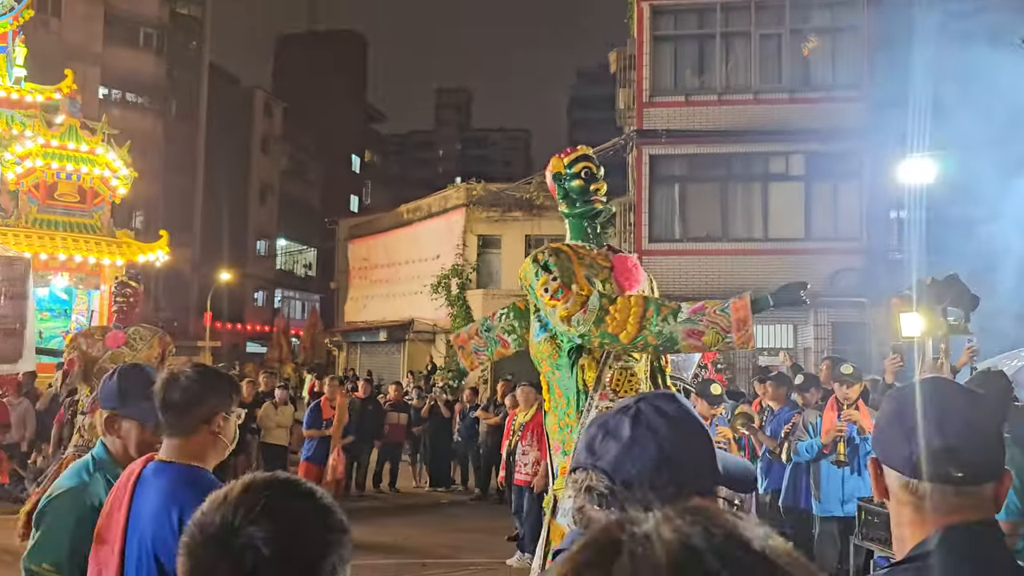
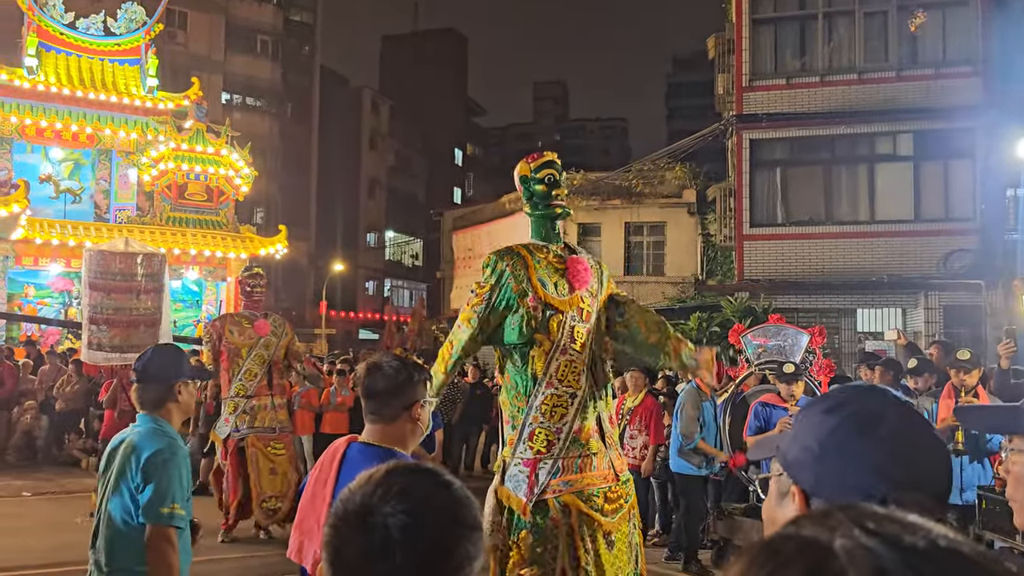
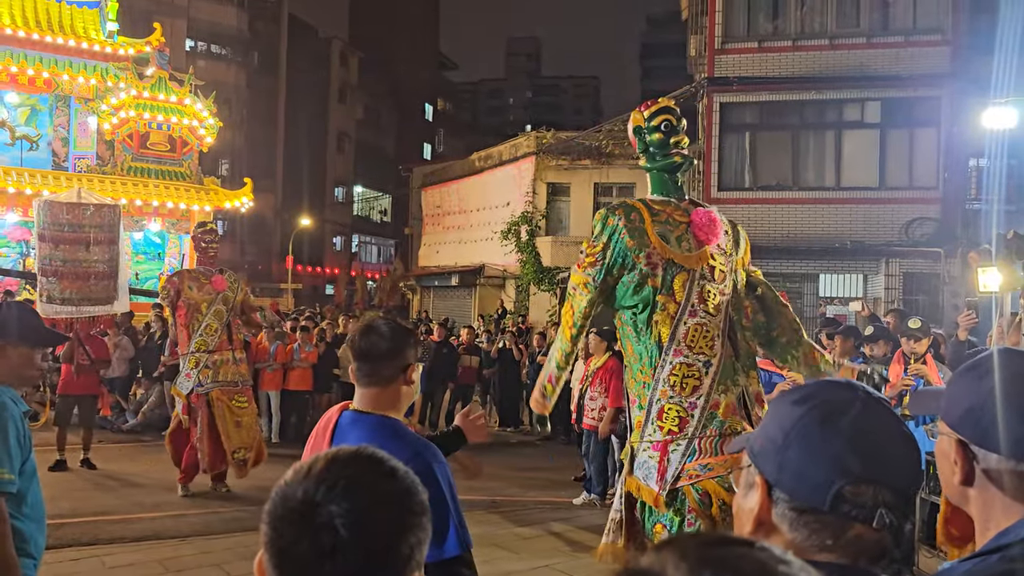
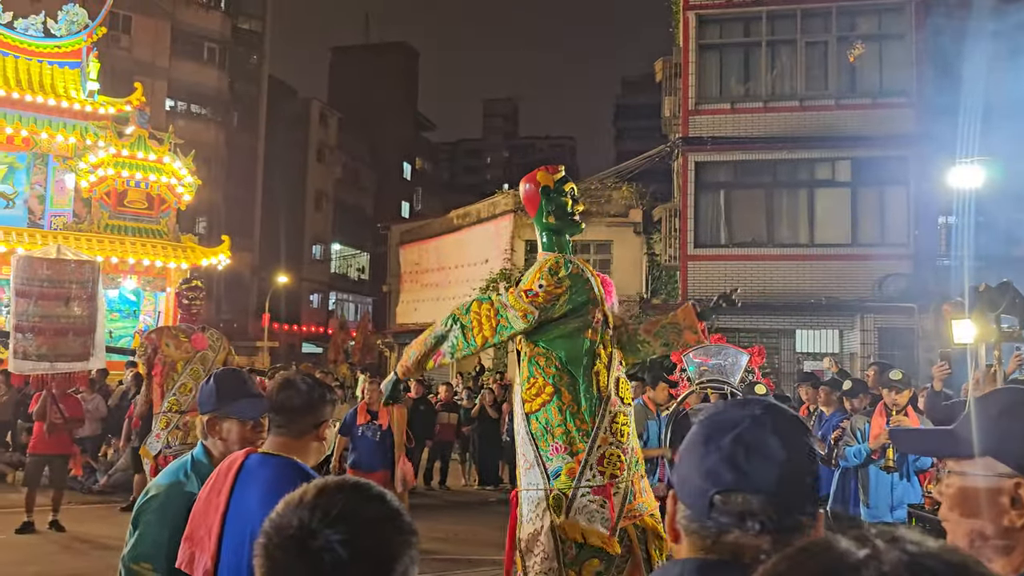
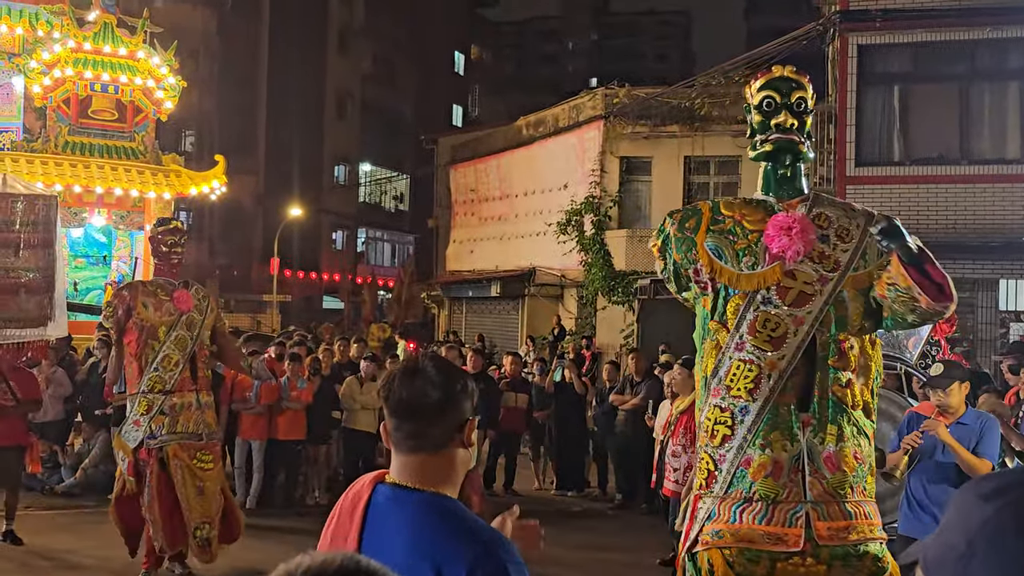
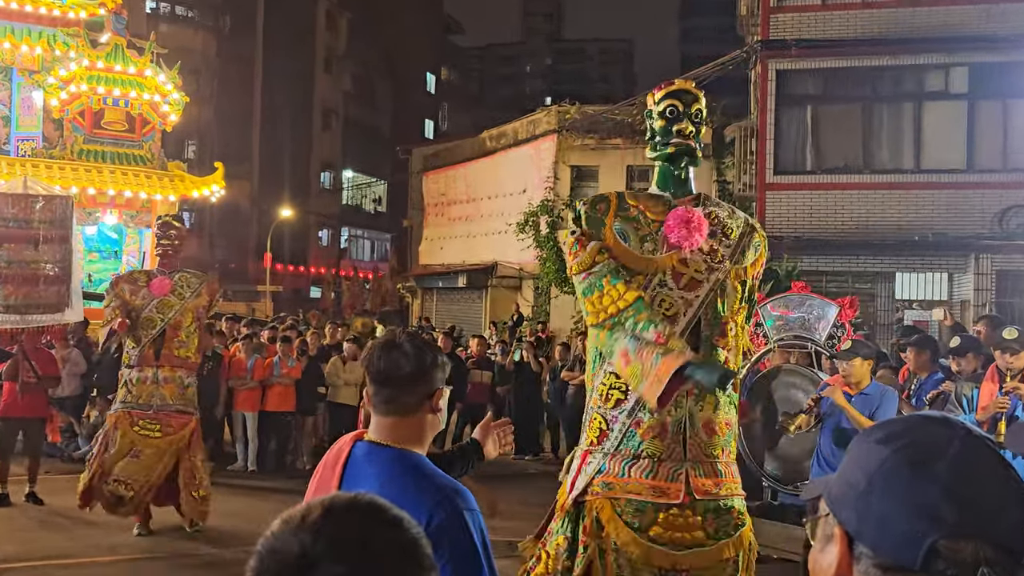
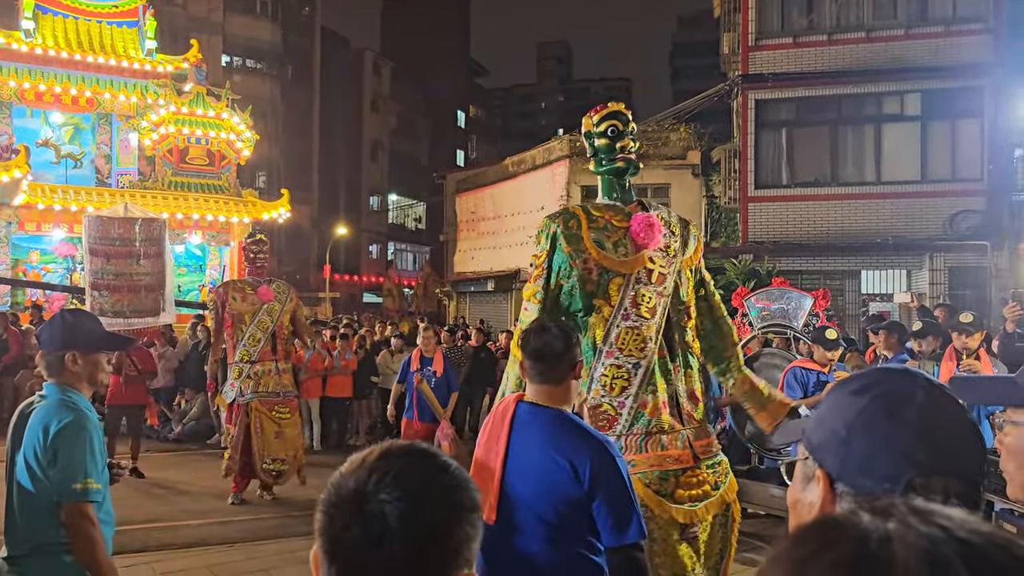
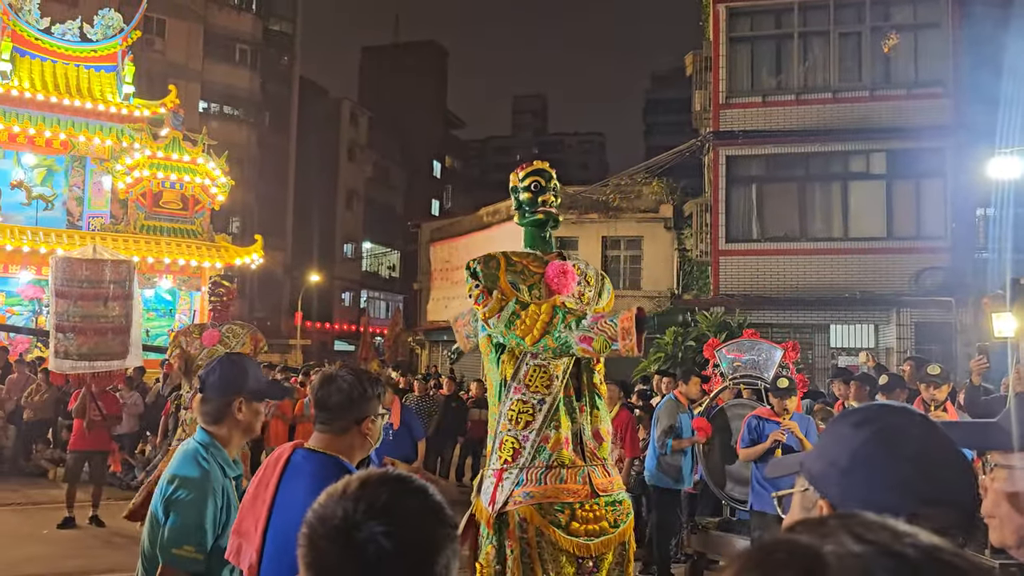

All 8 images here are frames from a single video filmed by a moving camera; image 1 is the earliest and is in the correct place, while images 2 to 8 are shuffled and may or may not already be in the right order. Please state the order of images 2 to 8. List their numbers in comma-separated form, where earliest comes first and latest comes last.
4, 8, 2, 7, 3, 6, 5
